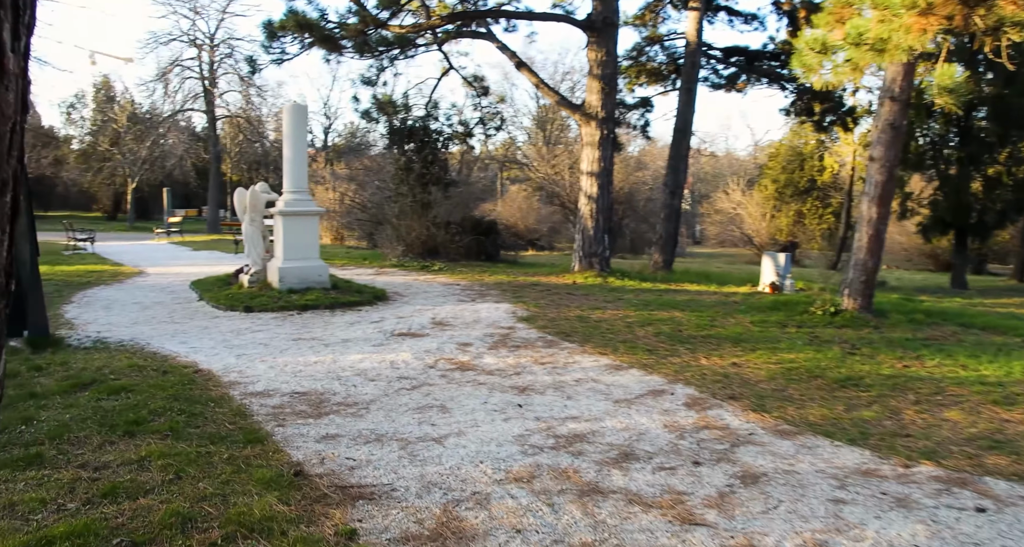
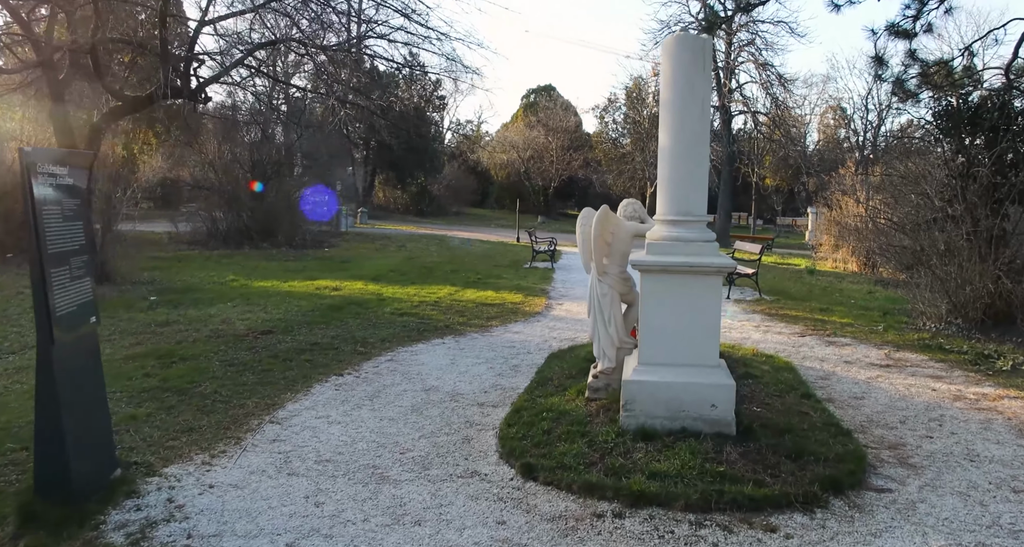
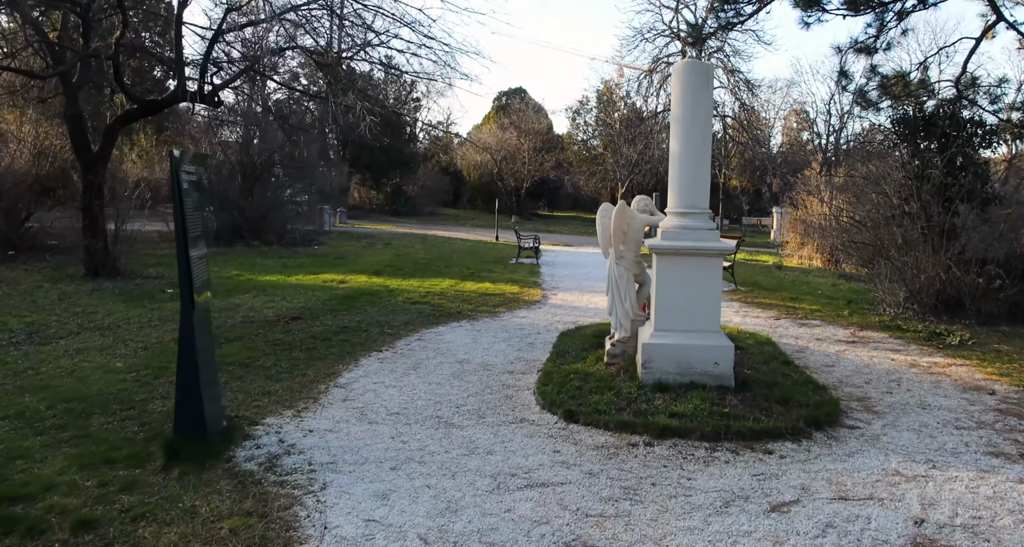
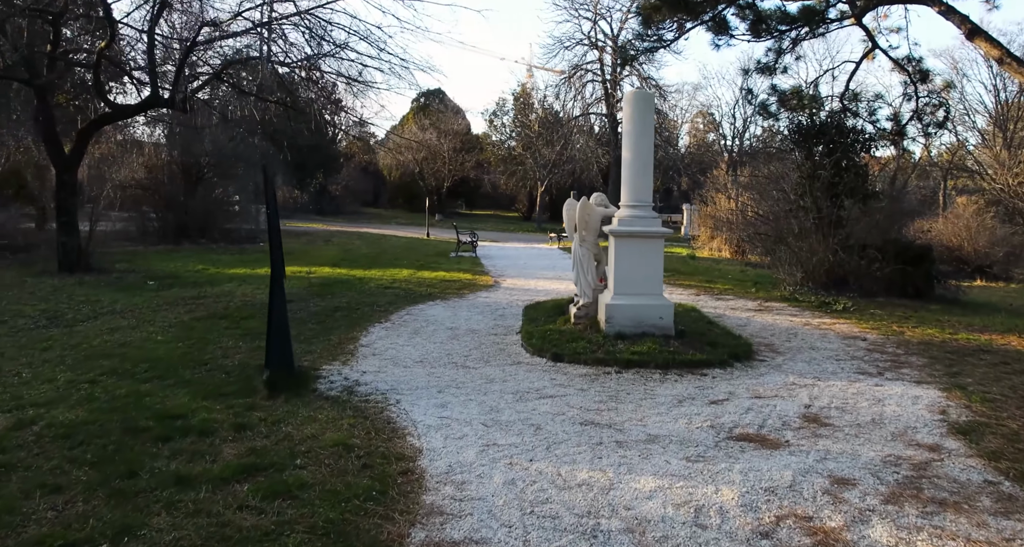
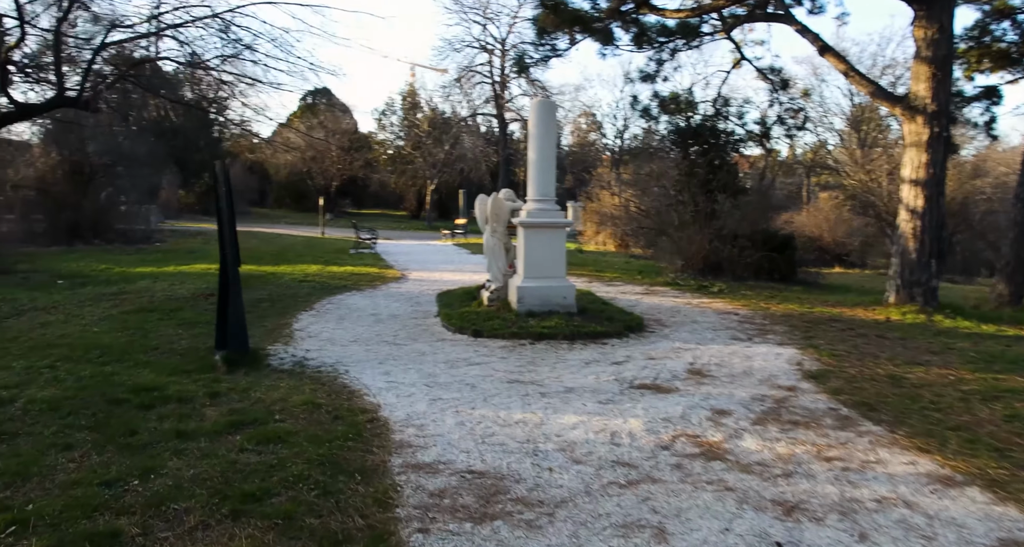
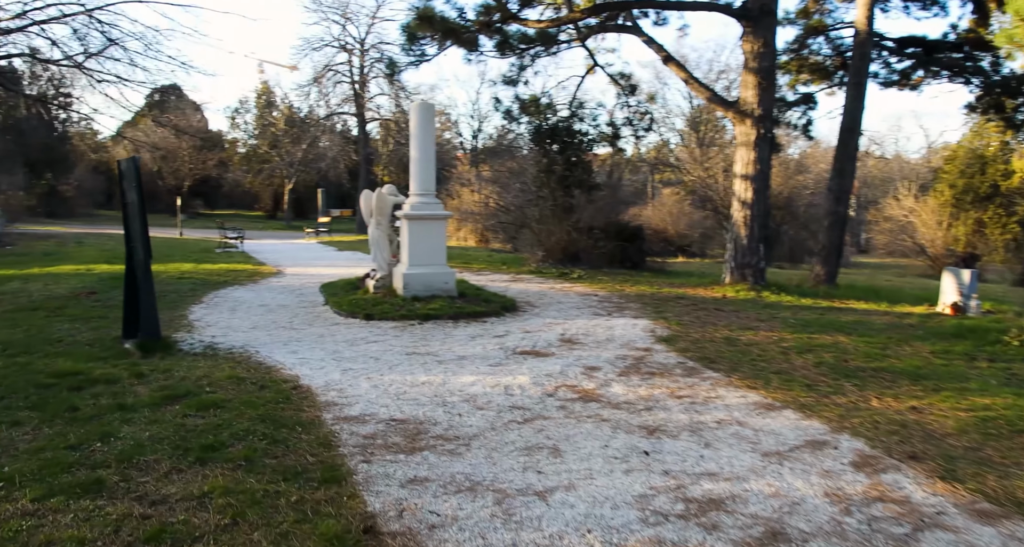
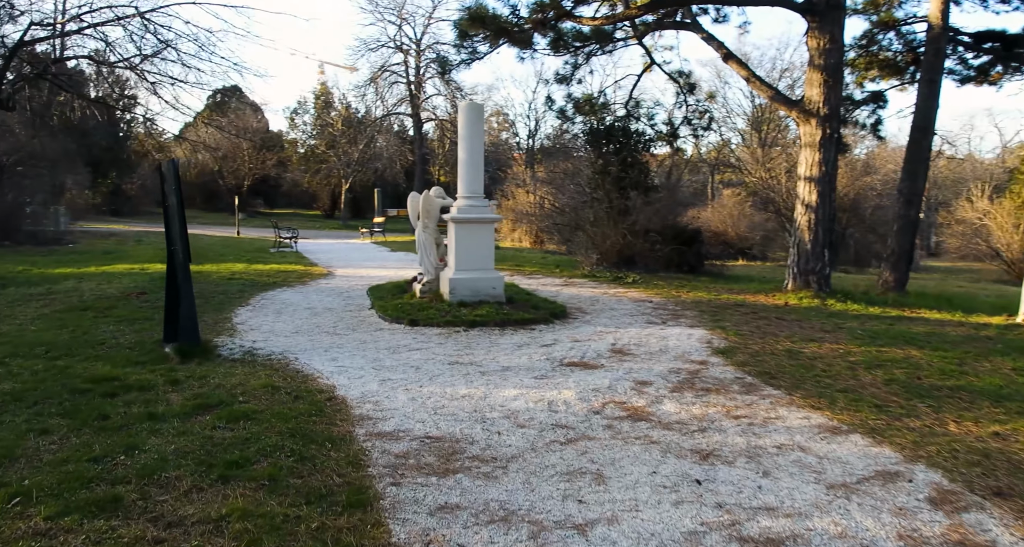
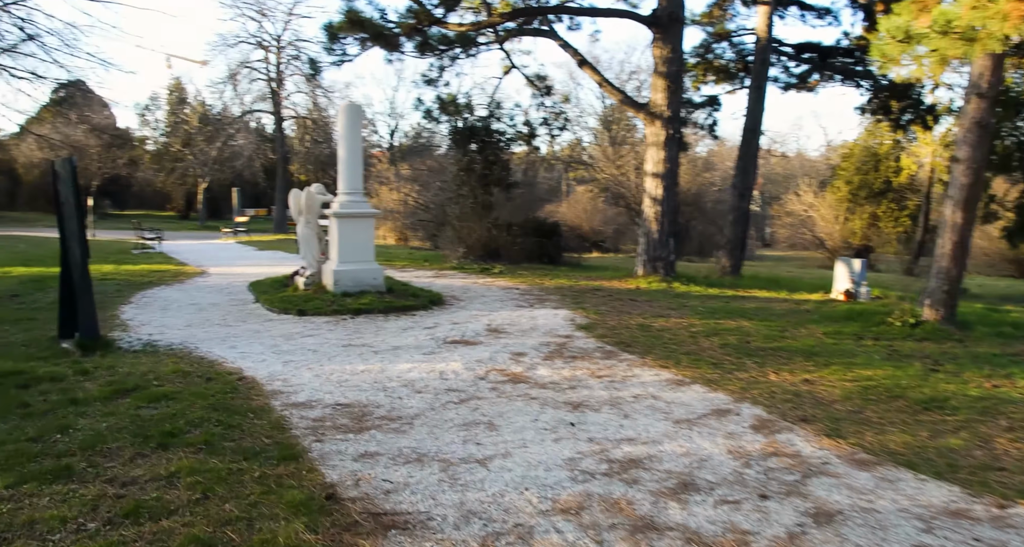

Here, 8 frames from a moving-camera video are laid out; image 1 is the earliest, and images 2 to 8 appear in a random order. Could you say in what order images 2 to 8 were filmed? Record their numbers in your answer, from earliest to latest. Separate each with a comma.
8, 6, 7, 5, 4, 3, 2
